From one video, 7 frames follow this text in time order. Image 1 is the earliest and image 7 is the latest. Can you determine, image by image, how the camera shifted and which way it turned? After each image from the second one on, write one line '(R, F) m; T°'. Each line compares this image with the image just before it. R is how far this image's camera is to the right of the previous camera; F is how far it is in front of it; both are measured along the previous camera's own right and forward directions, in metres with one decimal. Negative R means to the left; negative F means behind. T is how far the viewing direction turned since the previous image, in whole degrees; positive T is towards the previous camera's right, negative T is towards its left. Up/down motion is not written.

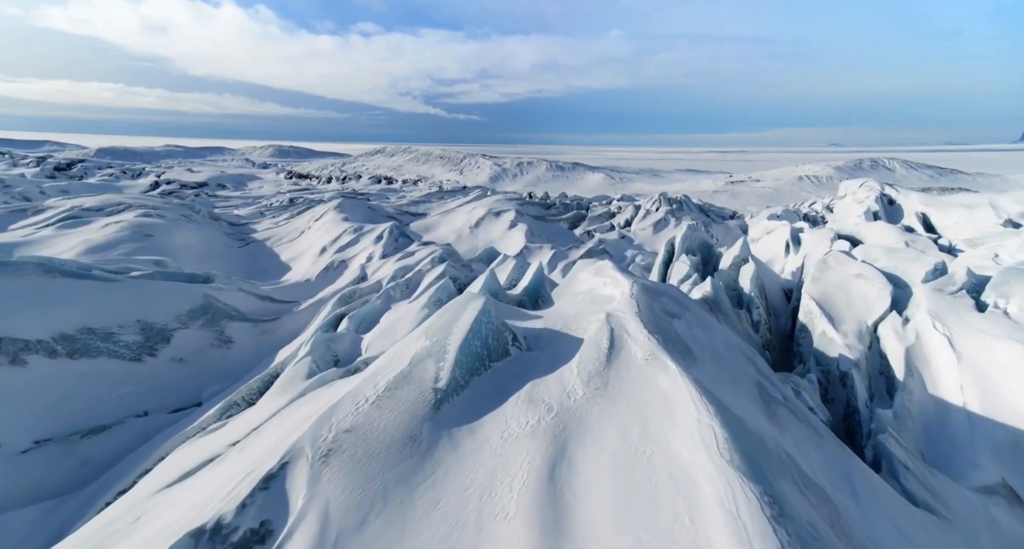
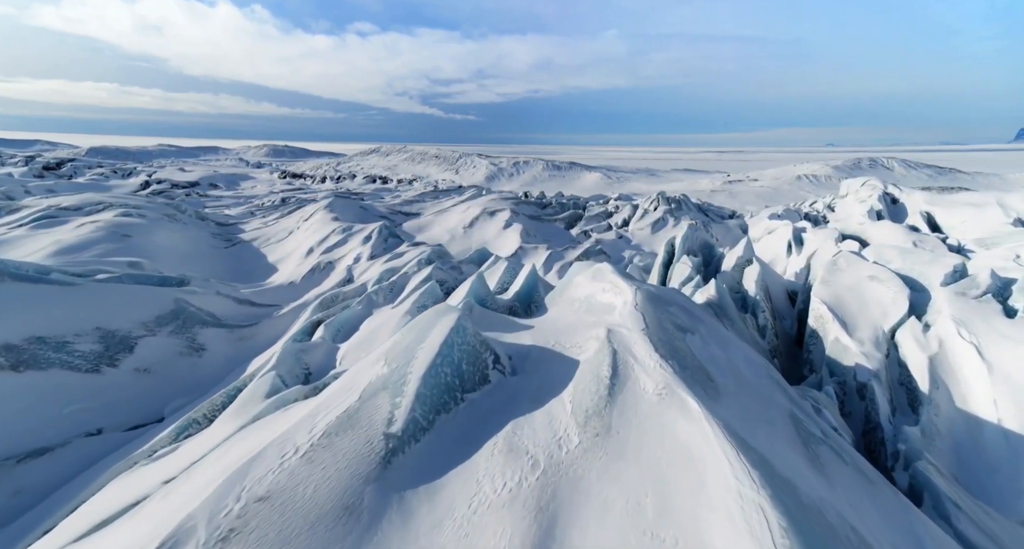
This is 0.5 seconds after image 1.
(+0.1, +0.7) m; 0°
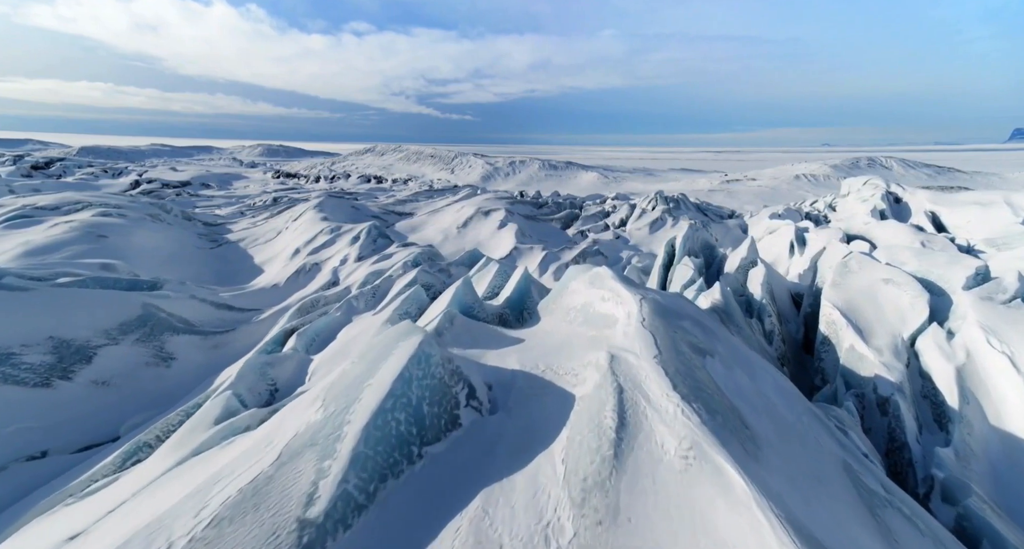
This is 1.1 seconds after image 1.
(+0.1, +0.7) m; 0°
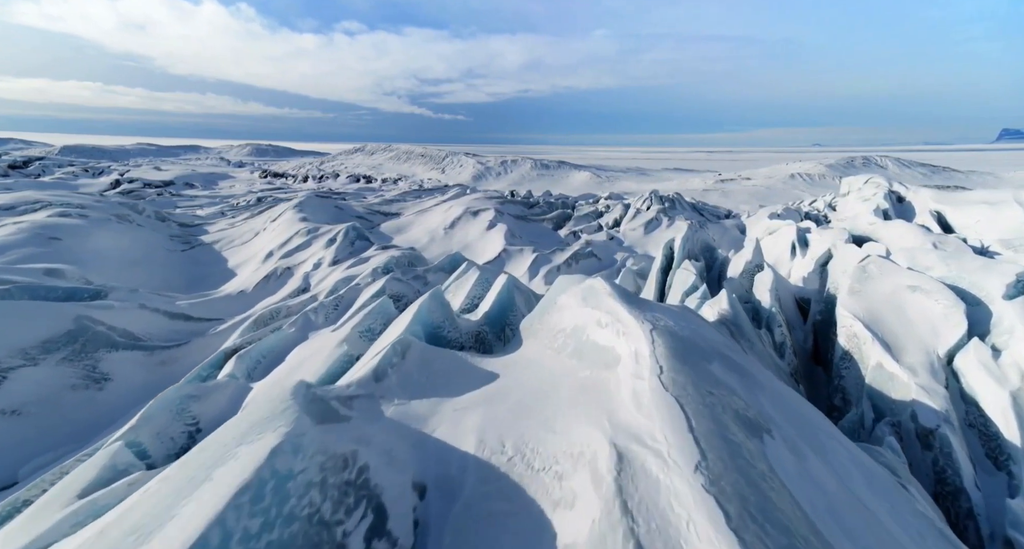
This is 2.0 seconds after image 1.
(+0.2, +1.1) m; +1°
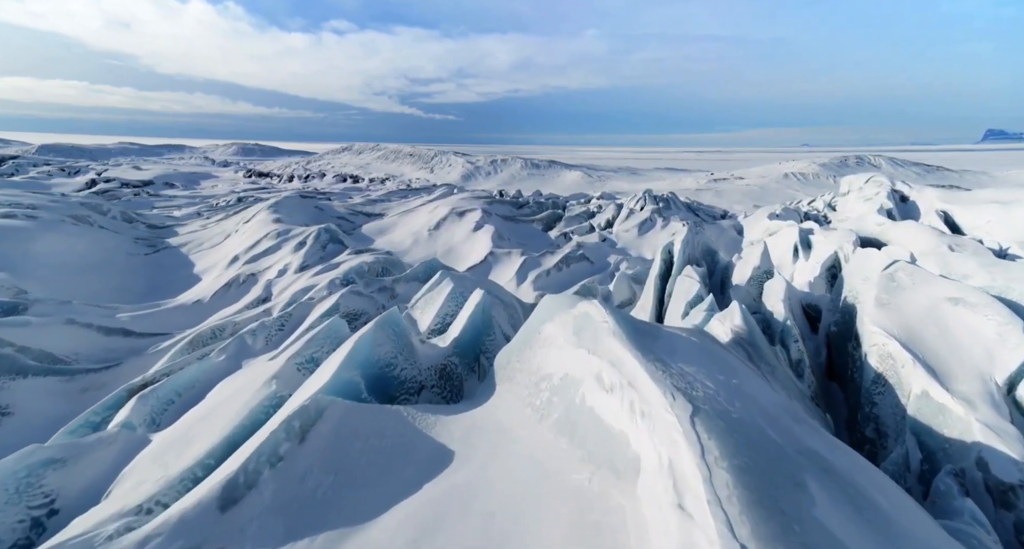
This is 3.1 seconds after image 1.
(+0.2, +1.2) m; +1°
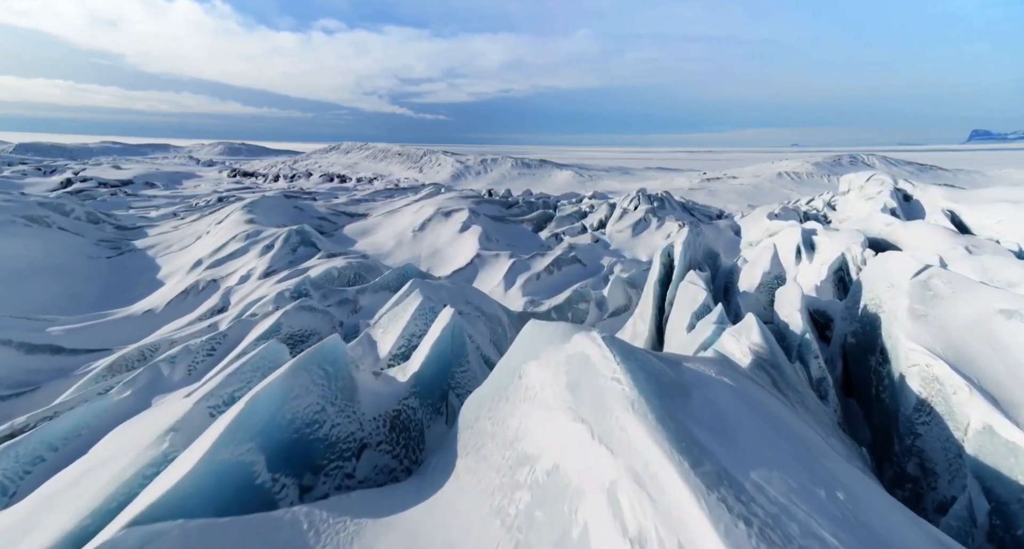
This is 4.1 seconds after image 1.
(+0.1, +1.1) m; +1°
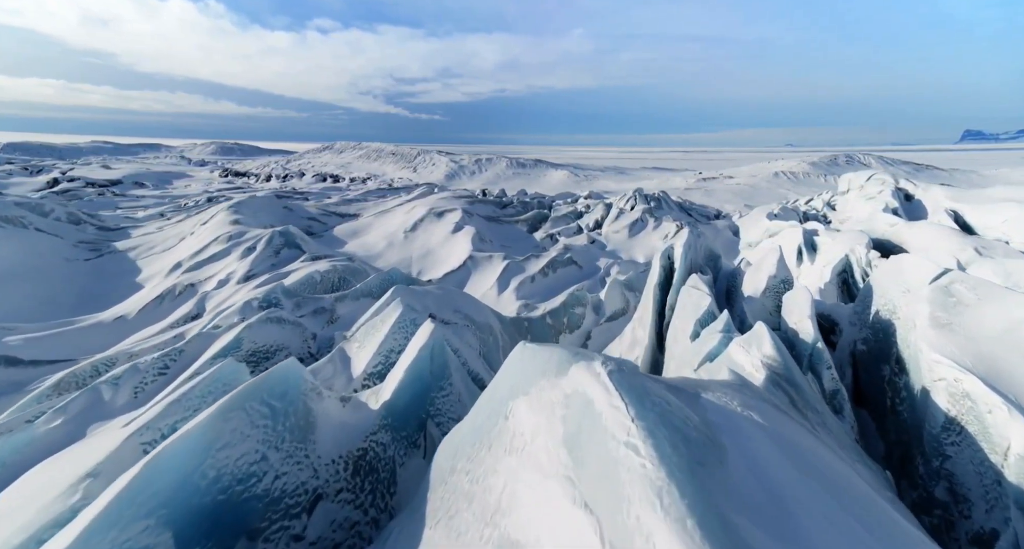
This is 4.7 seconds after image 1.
(+0.1, +0.6) m; +1°
